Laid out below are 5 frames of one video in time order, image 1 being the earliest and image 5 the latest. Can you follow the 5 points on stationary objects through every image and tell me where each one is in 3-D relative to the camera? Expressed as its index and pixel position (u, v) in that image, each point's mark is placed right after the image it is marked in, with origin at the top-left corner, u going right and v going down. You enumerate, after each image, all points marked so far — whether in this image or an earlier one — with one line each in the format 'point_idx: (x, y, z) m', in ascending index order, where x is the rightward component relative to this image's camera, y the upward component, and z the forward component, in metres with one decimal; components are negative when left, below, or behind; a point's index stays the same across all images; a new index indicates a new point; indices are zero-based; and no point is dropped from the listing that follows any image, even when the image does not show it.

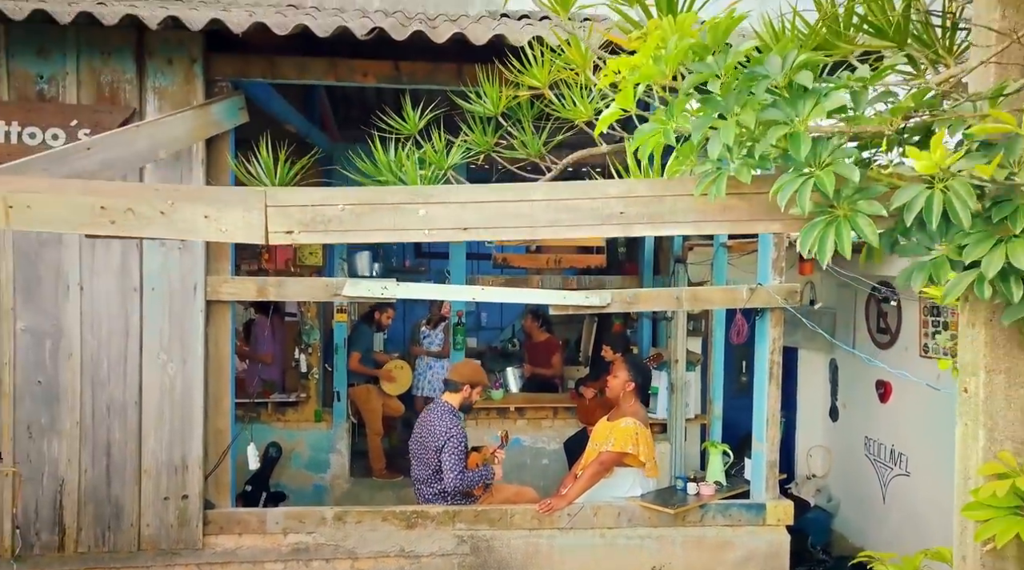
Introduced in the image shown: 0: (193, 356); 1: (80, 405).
0: (-1.6, -0.4, +4.0) m
1: (-2.1, -0.6, +4.0) m
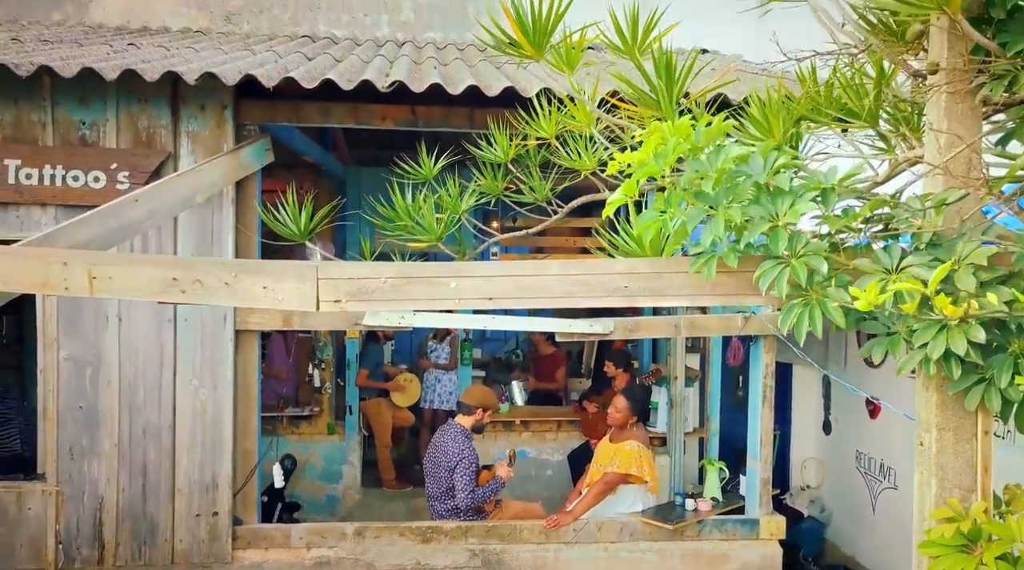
0: (-1.5, -0.5, +4.3) m
1: (-2.1, -0.8, +4.3) m
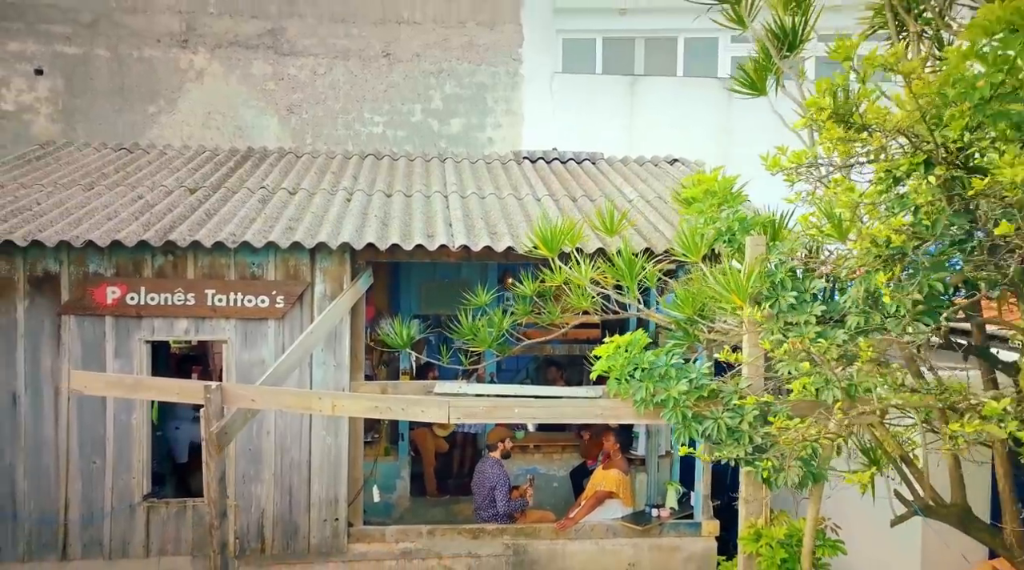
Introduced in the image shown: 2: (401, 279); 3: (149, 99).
0: (-1.4, -1.2, +6.5) m
1: (-1.9, -1.4, +6.5) m
2: (-1.1, +0.1, +8.0) m
3: (-5.3, +2.7, +11.8) m
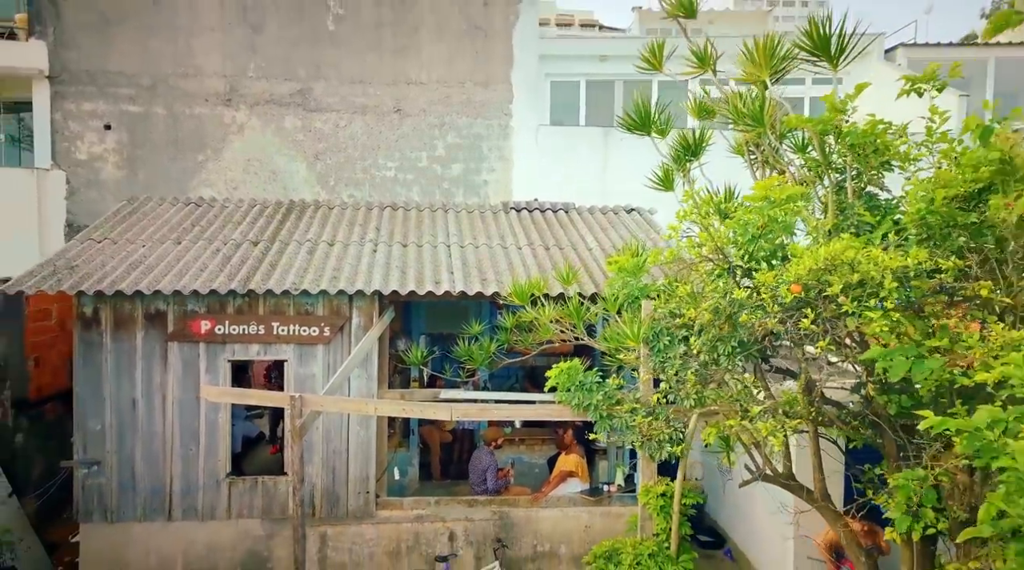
0: (-1.5, -1.5, +8.8) m
1: (-2.1, -1.8, +8.7) m
2: (-1.2, -0.3, +10.3) m
3: (-5.5, +2.4, +14.1) m
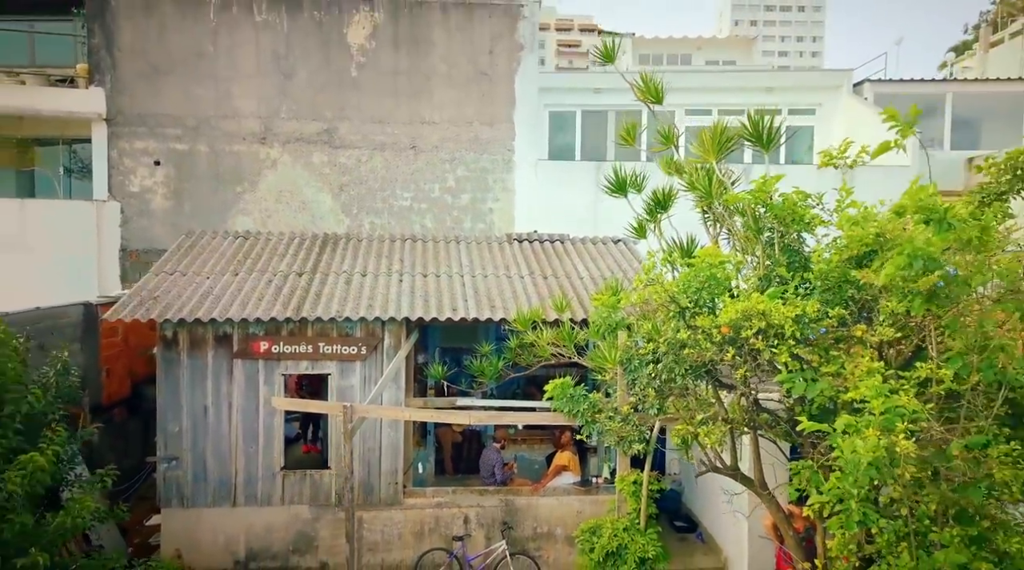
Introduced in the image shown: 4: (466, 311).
0: (-1.5, -1.9, +10.6) m
1: (-2.0, -2.1, +10.5) m
2: (-1.2, -0.6, +12.1) m
3: (-5.4, +2.0, +15.9) m
4: (-0.6, -0.3, +10.4) m
